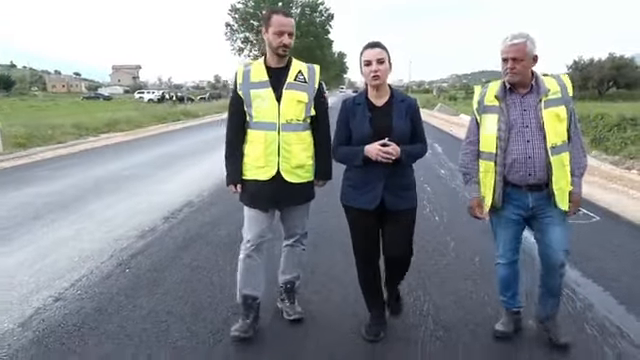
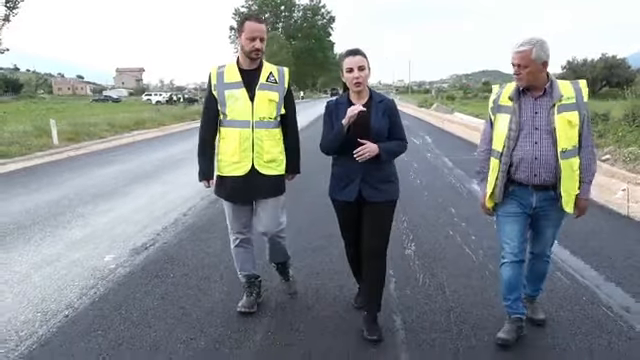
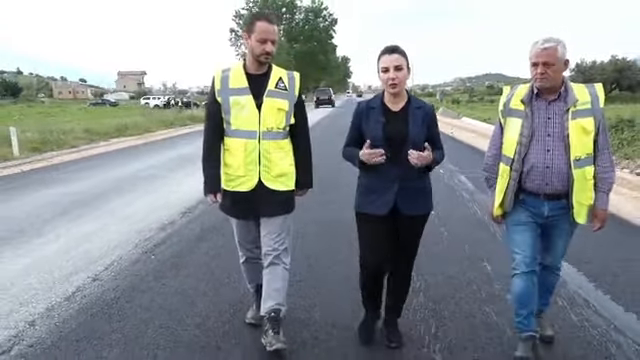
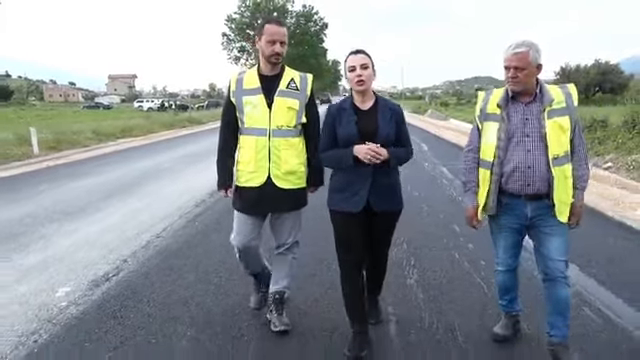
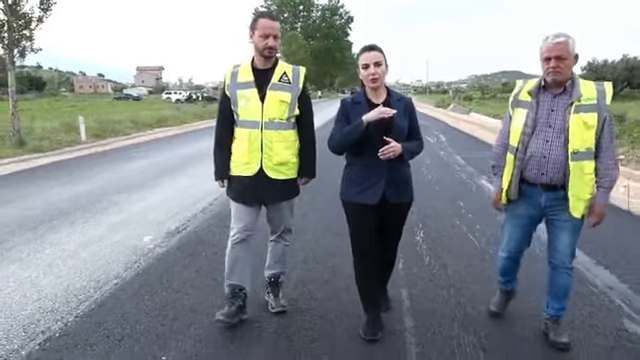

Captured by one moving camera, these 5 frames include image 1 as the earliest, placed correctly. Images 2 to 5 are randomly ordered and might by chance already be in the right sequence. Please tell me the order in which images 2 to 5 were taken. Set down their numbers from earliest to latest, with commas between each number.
3, 4, 2, 5
